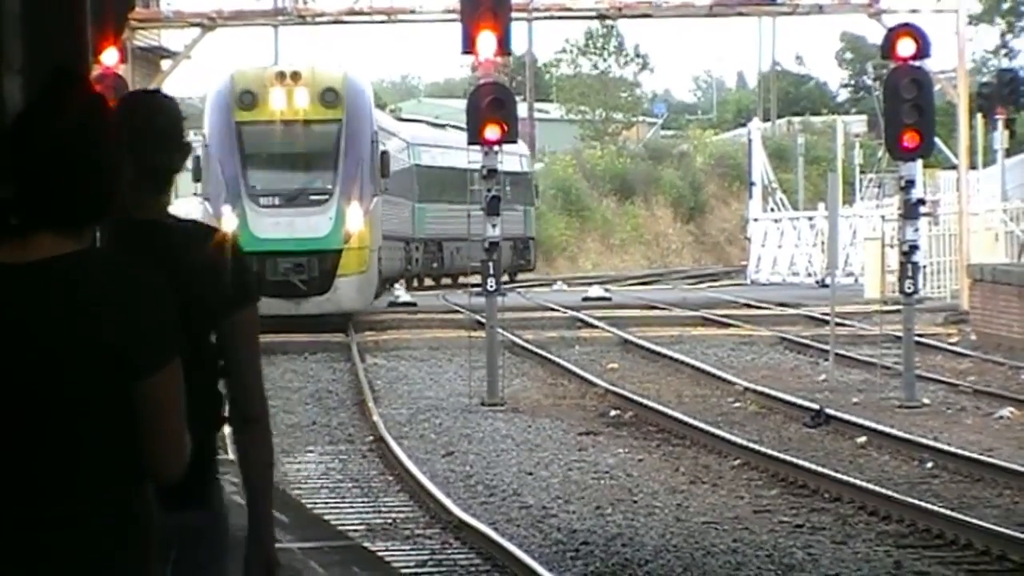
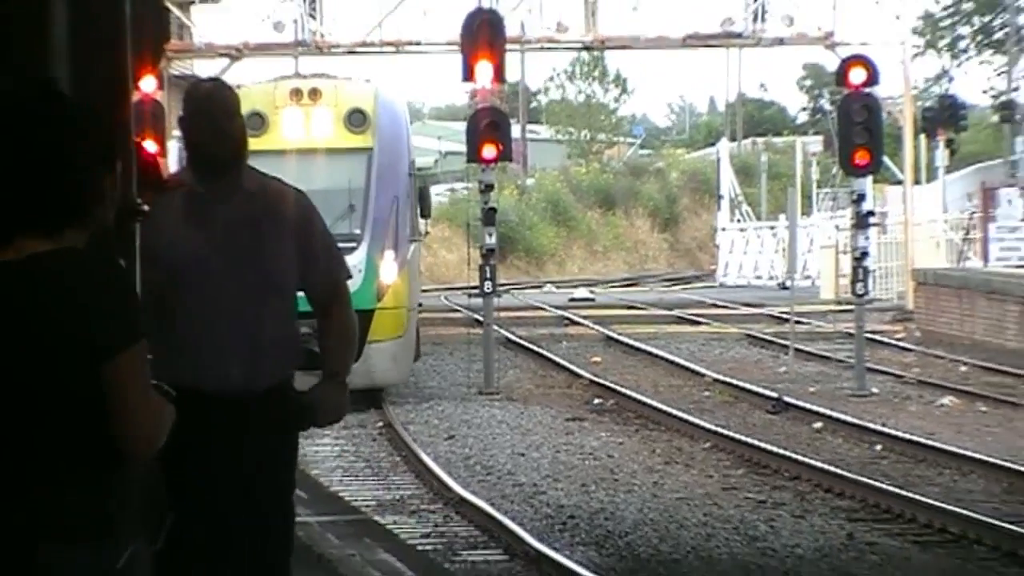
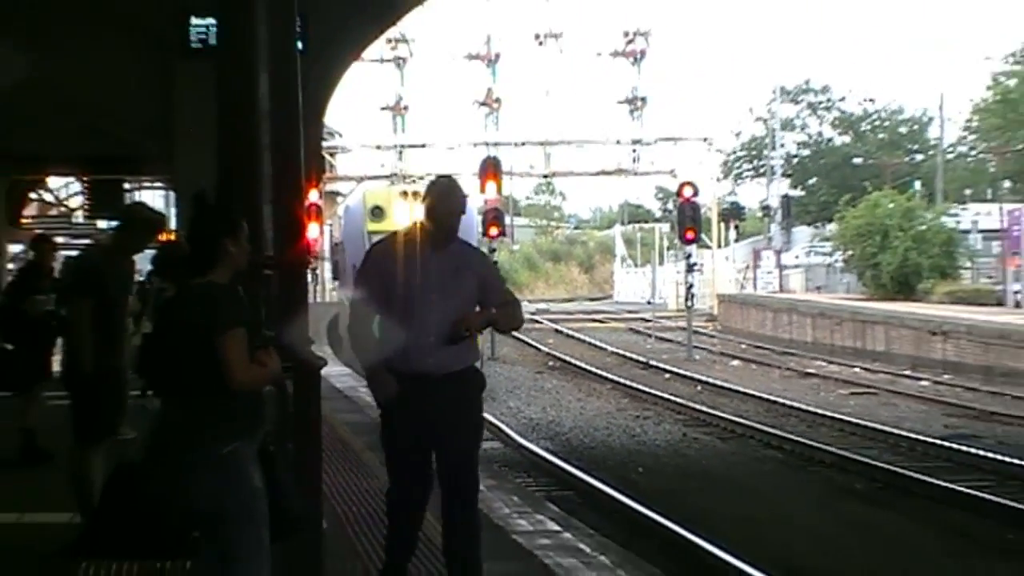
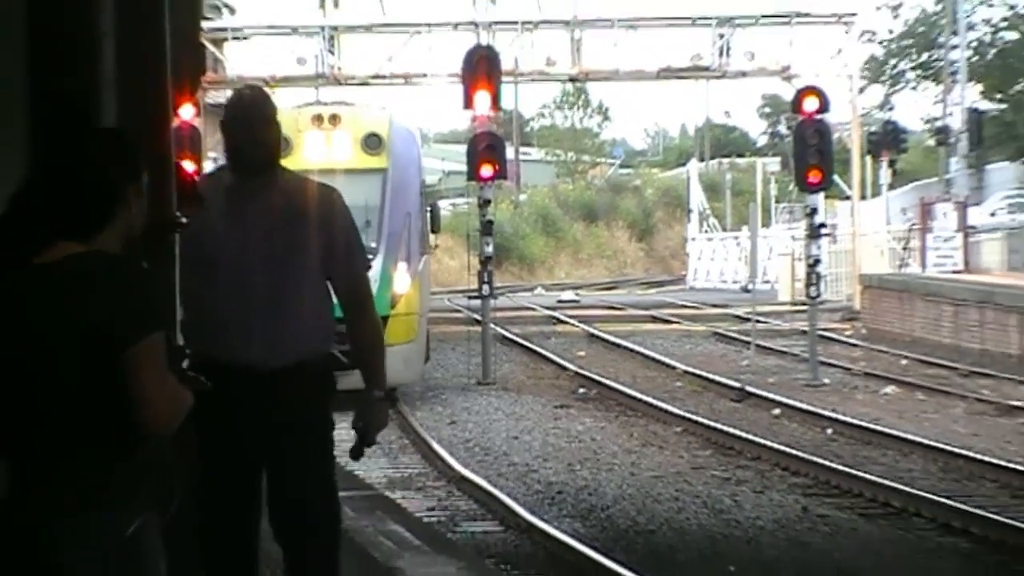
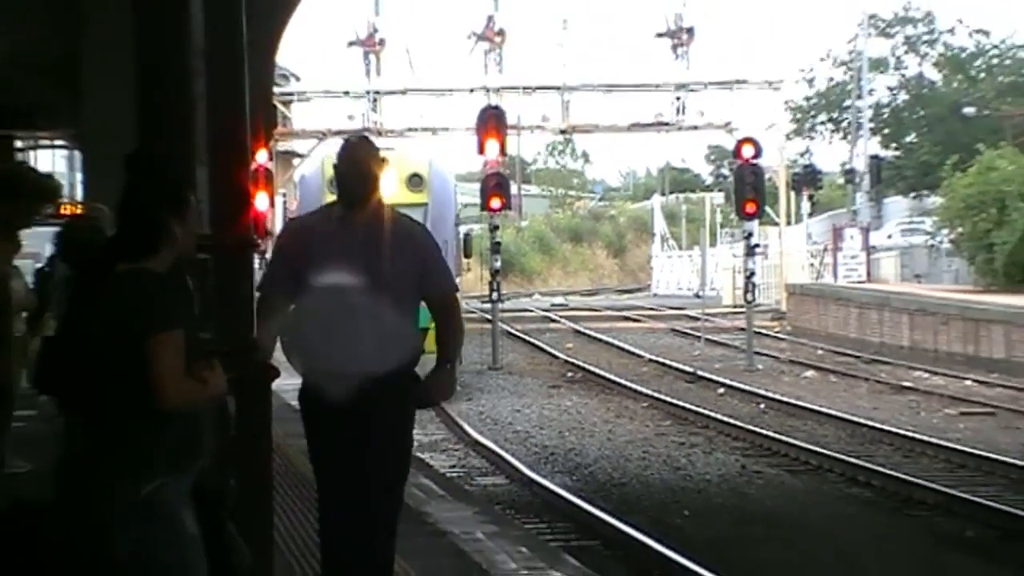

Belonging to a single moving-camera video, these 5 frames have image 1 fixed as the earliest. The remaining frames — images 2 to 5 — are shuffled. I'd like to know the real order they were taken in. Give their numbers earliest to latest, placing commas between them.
2, 4, 5, 3
